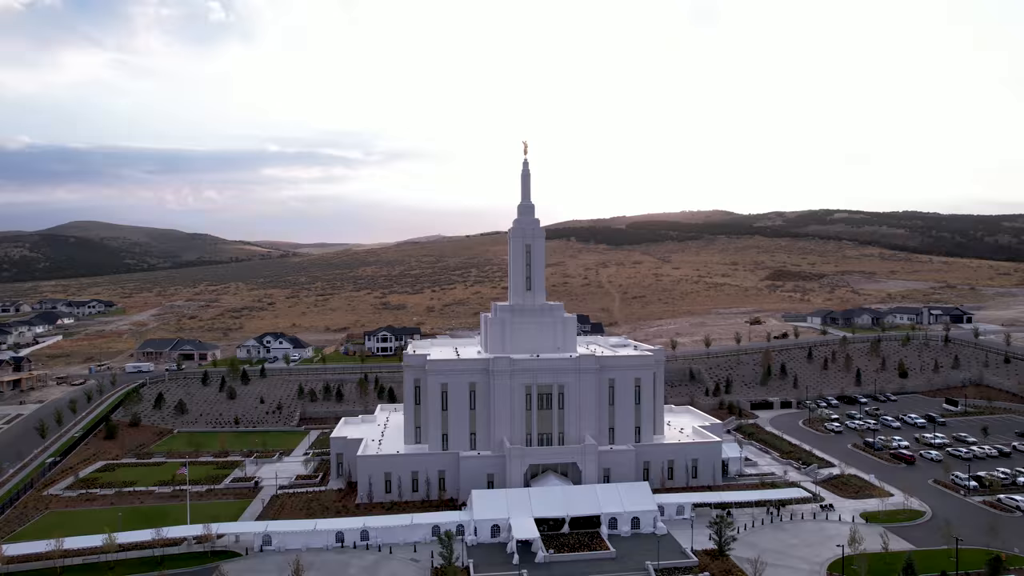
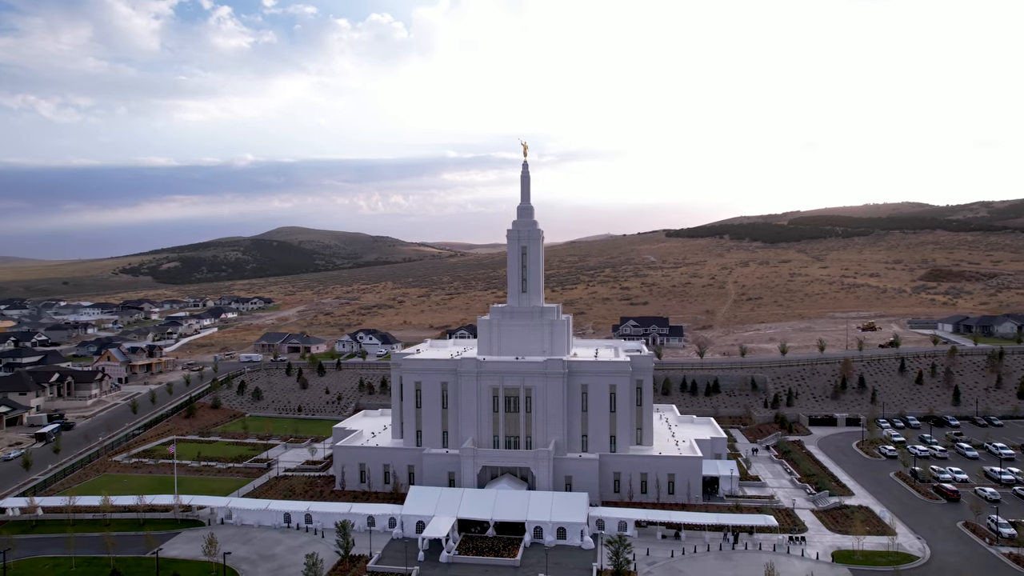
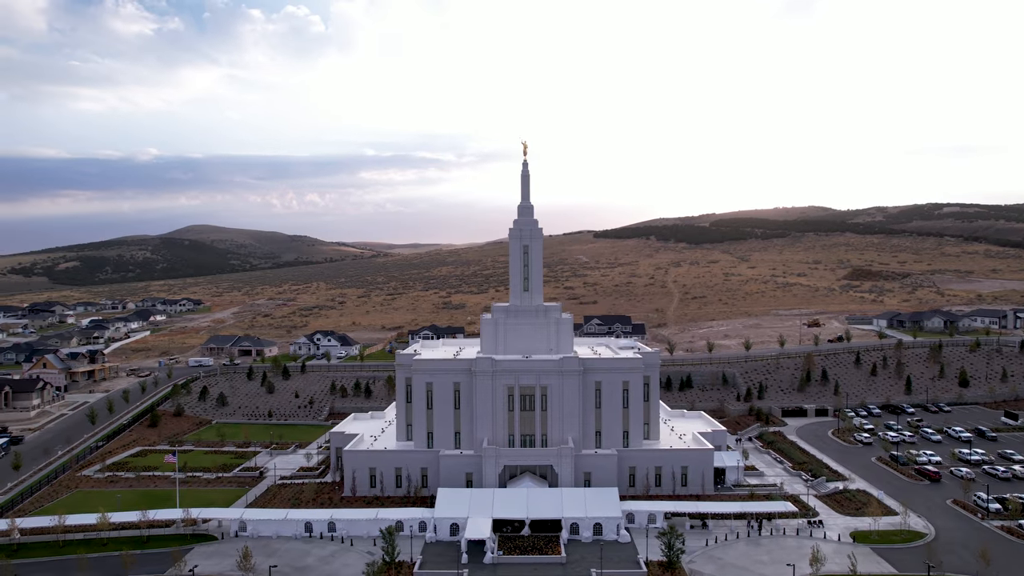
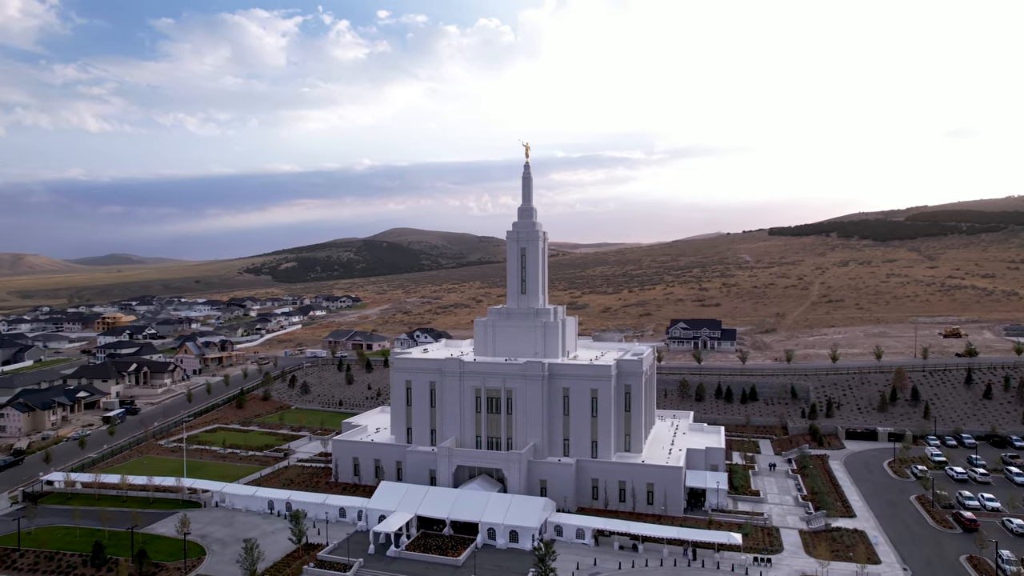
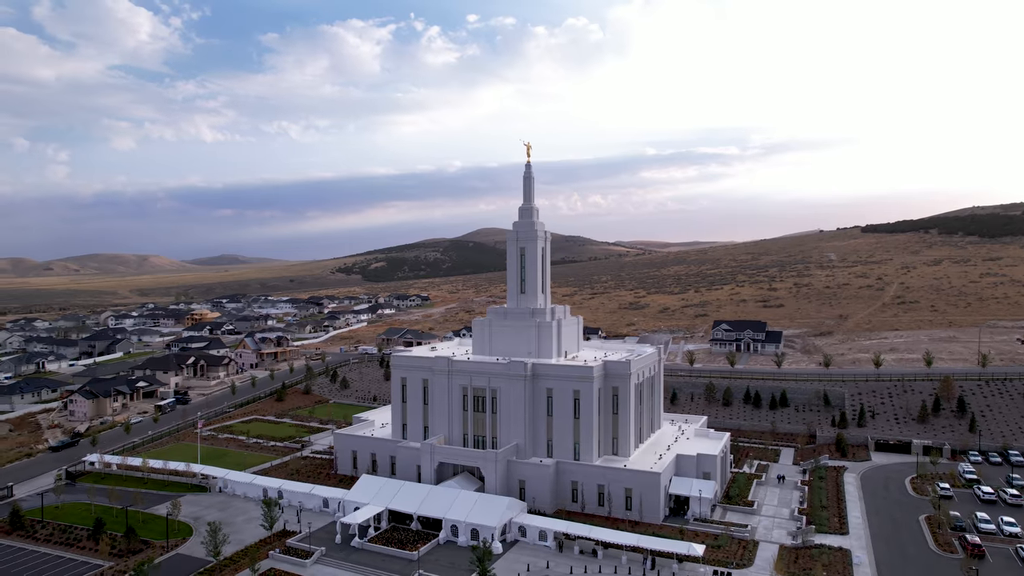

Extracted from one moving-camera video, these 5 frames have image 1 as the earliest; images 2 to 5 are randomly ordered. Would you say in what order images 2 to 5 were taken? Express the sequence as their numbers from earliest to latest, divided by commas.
3, 2, 4, 5
